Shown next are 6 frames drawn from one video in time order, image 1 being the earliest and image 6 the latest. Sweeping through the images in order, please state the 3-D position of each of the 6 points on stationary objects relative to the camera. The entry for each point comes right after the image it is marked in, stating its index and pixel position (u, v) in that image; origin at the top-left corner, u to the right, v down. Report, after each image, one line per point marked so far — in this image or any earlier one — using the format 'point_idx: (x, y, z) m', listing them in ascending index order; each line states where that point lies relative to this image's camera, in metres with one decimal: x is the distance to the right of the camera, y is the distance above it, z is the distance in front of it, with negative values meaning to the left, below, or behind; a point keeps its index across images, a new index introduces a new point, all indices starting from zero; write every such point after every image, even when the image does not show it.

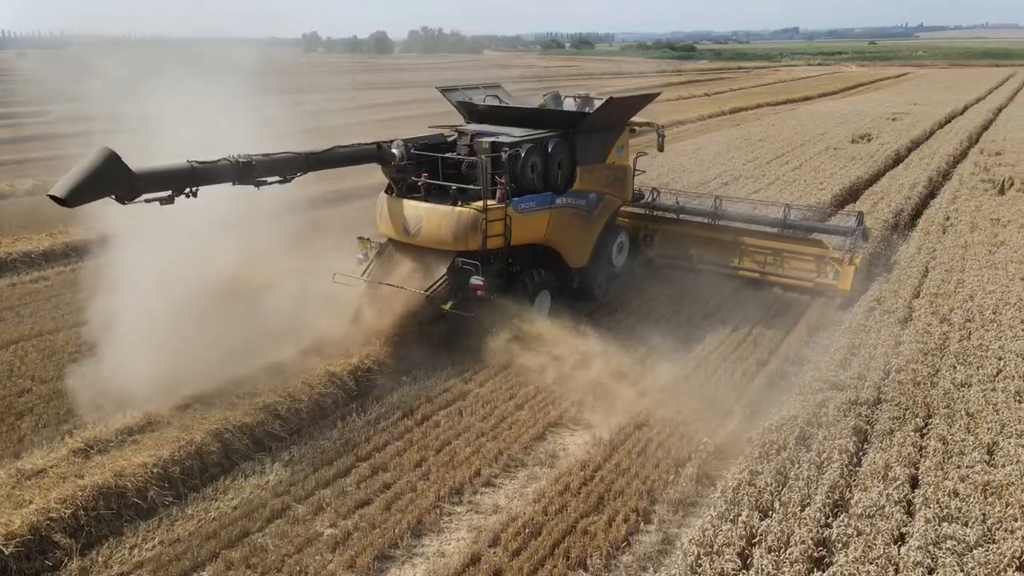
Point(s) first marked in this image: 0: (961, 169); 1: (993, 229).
0: (+11.0, +2.9, +18.3) m
1: (+8.0, +1.0, +12.3) m
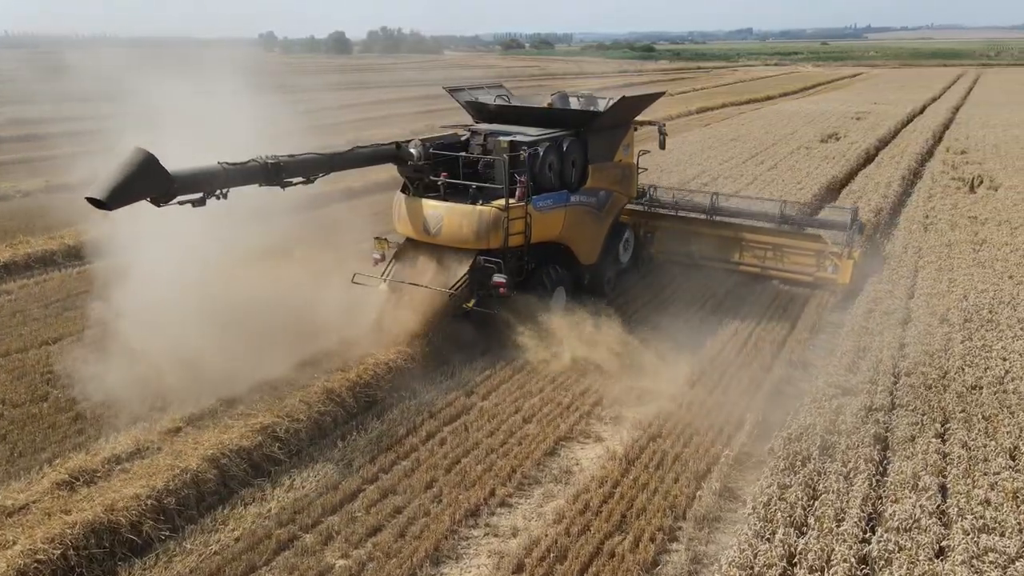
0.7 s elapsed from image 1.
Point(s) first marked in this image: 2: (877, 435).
0: (+10.4, +3.0, +18.6) m
1: (+7.7, +1.0, +12.5) m
2: (+2.9, -1.2, +5.9) m
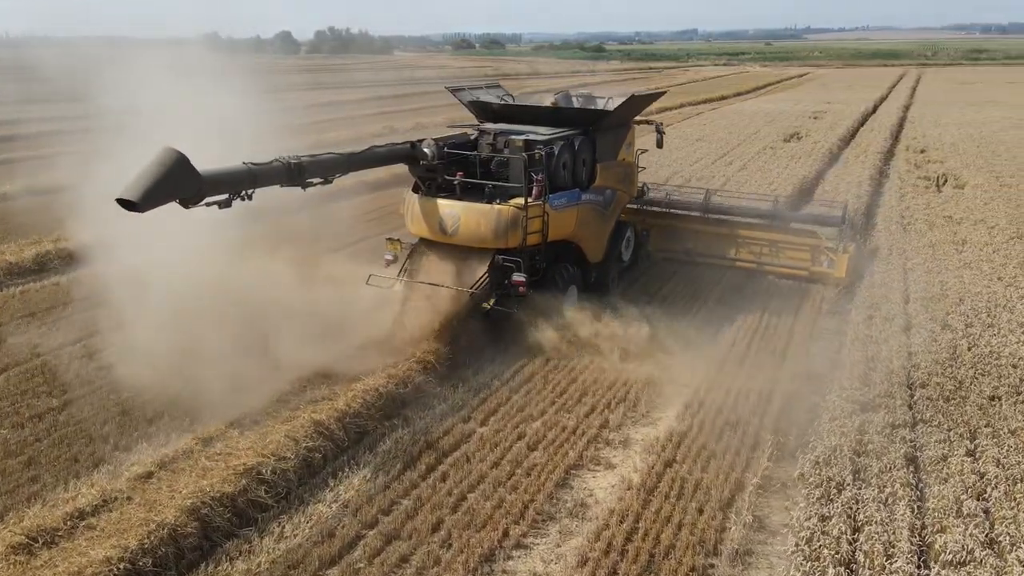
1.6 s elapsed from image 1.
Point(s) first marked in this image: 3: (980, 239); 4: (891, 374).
0: (+9.6, +3.1, +18.7) m
1: (+7.3, +1.0, +12.4) m
2: (+3.0, -1.2, +5.6) m
3: (+7.3, +0.8, +11.7) m
4: (+3.5, -0.8, +7.0) m
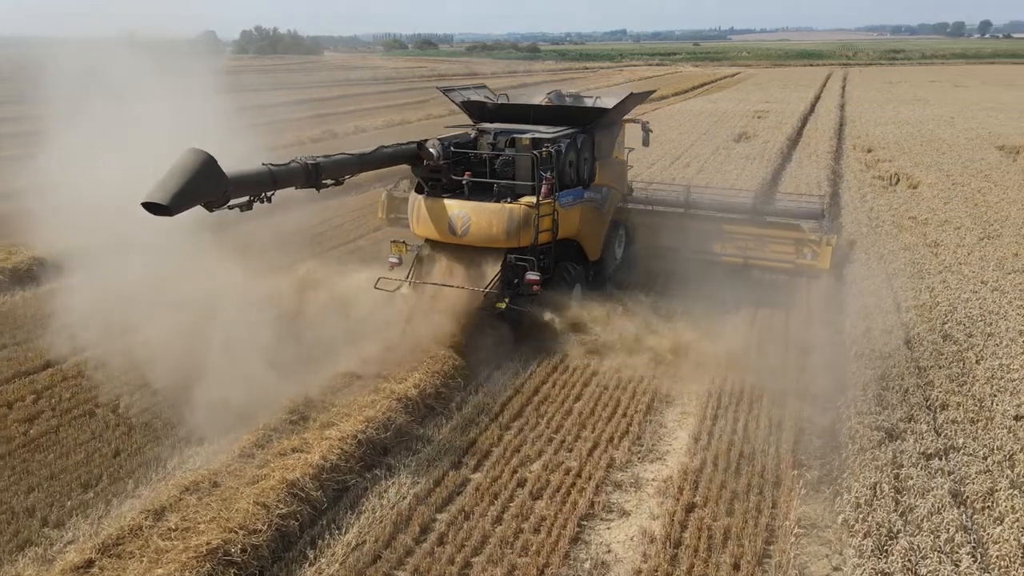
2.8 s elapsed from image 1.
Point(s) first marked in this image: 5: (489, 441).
0: (+8.4, +3.1, +18.7) m
1: (+6.7, +1.0, +12.3) m
2: (+3.0, -1.4, +5.1) m
3: (+6.8, +0.8, +11.6) m
4: (+3.5, -0.9, +6.5) m
5: (-0.2, -1.3, +6.2) m
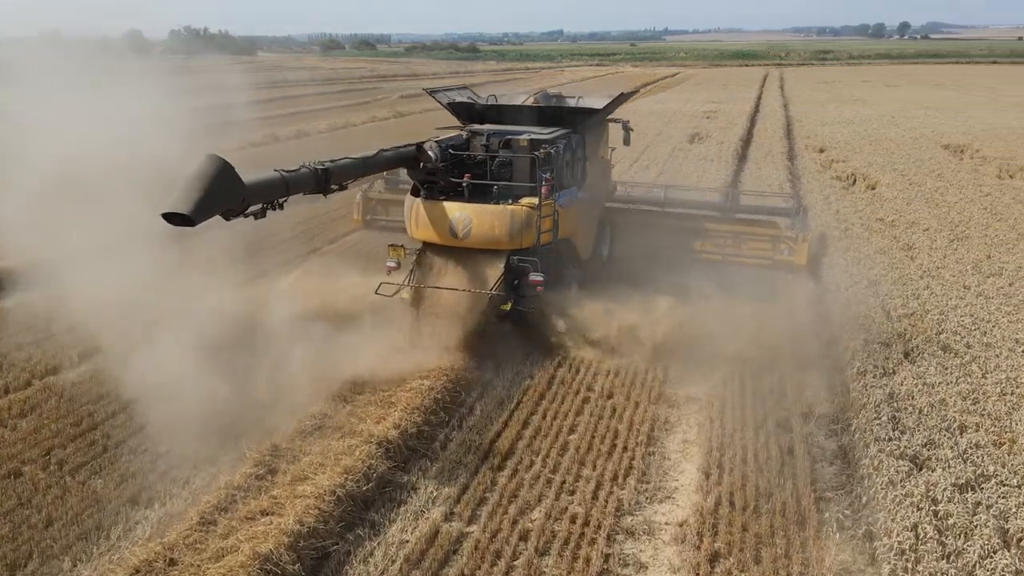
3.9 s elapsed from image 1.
0: (+7.3, +3.1, +18.7) m
1: (+6.2, +0.9, +12.2) m
2: (+3.1, -1.5, +4.7) m
3: (+6.3, +0.7, +11.4) m
4: (+3.4, -1.0, +6.2) m
5: (-0.2, -1.5, +5.6) m
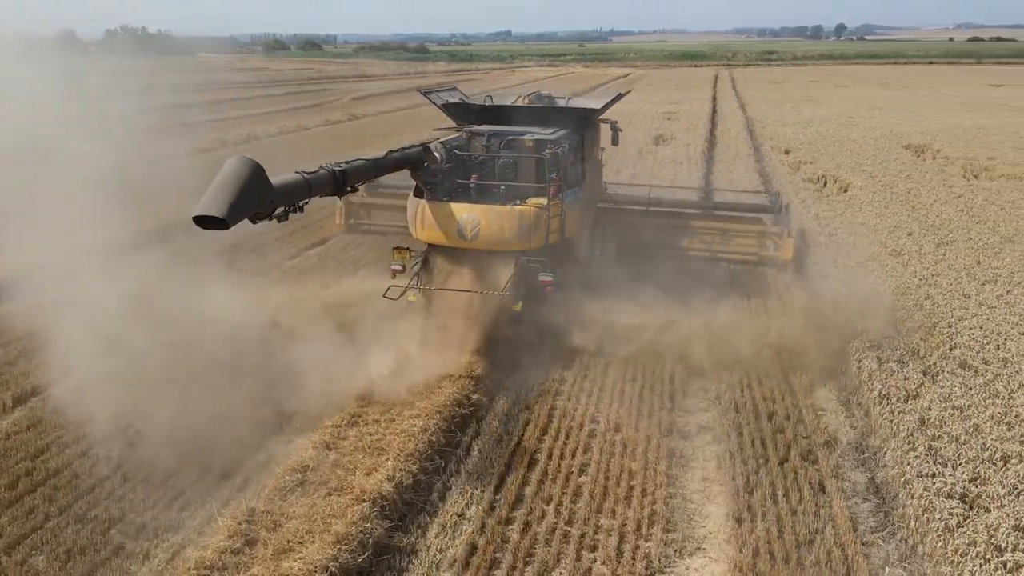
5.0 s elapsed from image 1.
0: (+6.5, +3.0, +18.5) m
1: (+5.8, +0.8, +11.9) m
2: (+3.2, -1.7, +4.3) m
3: (+6.0, +0.6, +11.2) m
4: (+3.4, -1.2, +5.7) m
5: (-0.1, -1.7, +4.9) m
